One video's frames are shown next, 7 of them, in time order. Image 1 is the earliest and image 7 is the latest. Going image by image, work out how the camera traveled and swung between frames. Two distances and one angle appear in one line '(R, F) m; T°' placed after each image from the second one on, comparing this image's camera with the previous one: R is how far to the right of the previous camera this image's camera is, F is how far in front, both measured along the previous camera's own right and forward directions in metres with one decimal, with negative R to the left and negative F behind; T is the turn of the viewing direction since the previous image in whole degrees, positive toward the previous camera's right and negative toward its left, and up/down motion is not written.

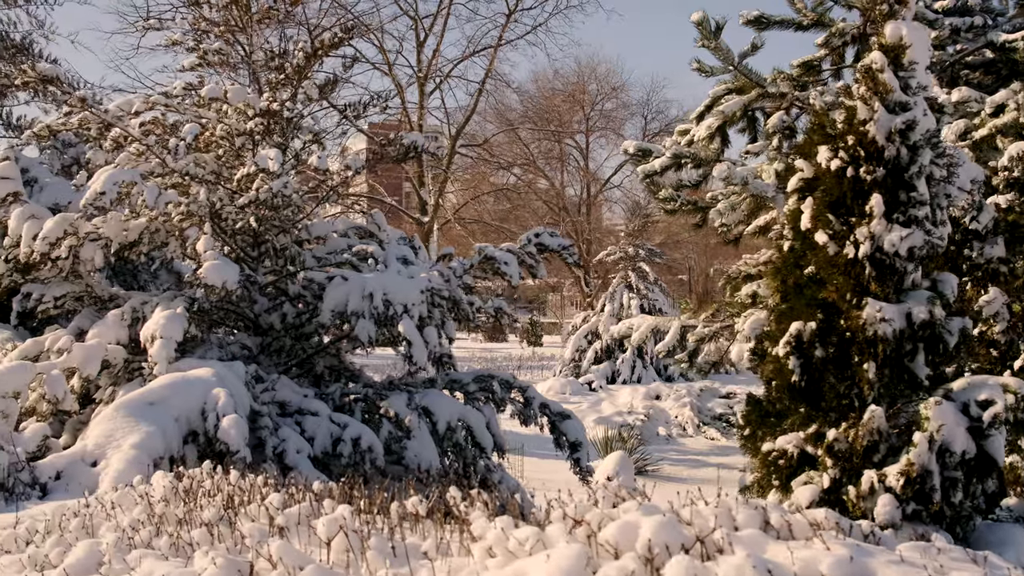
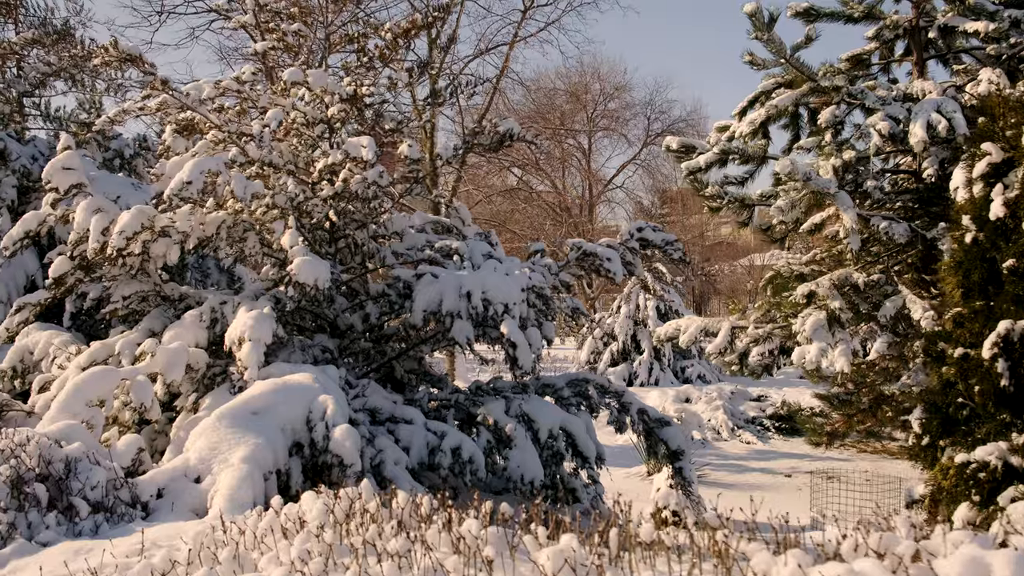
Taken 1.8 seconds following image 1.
(-0.7, +0.4) m; +1°
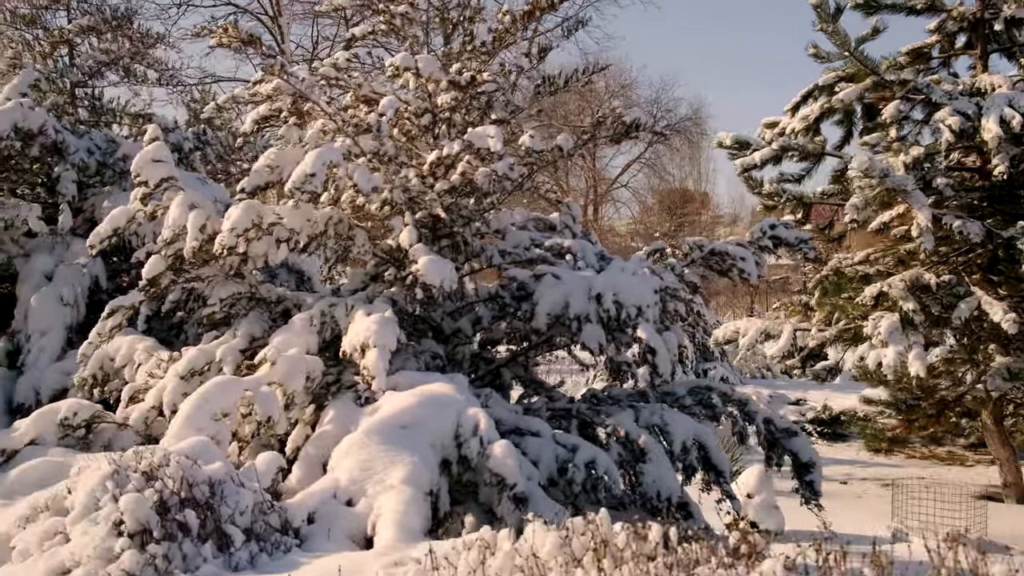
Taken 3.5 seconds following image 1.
(-0.8, +0.4) m; +1°
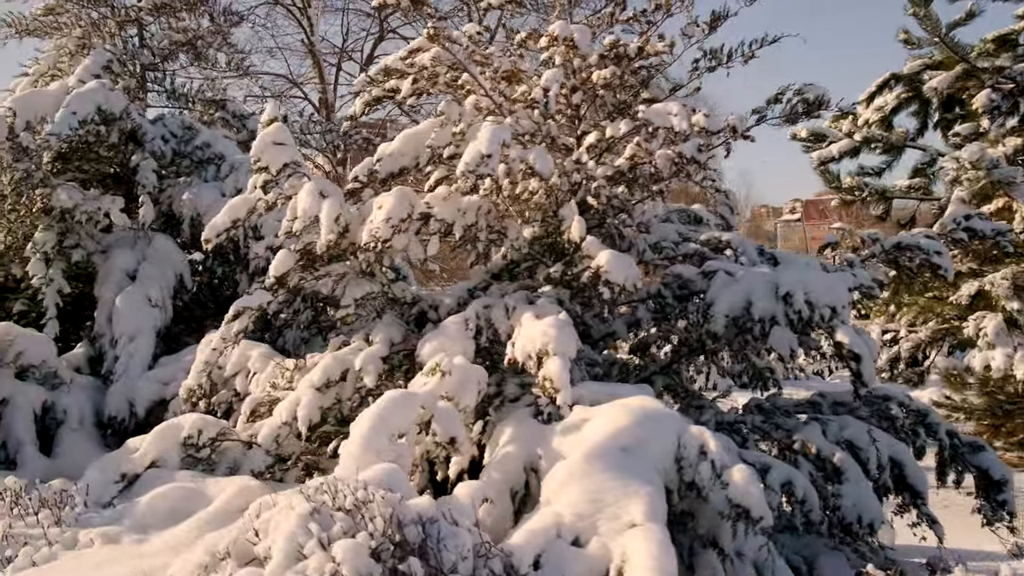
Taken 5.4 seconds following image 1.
(-0.9, +0.6) m; 0°
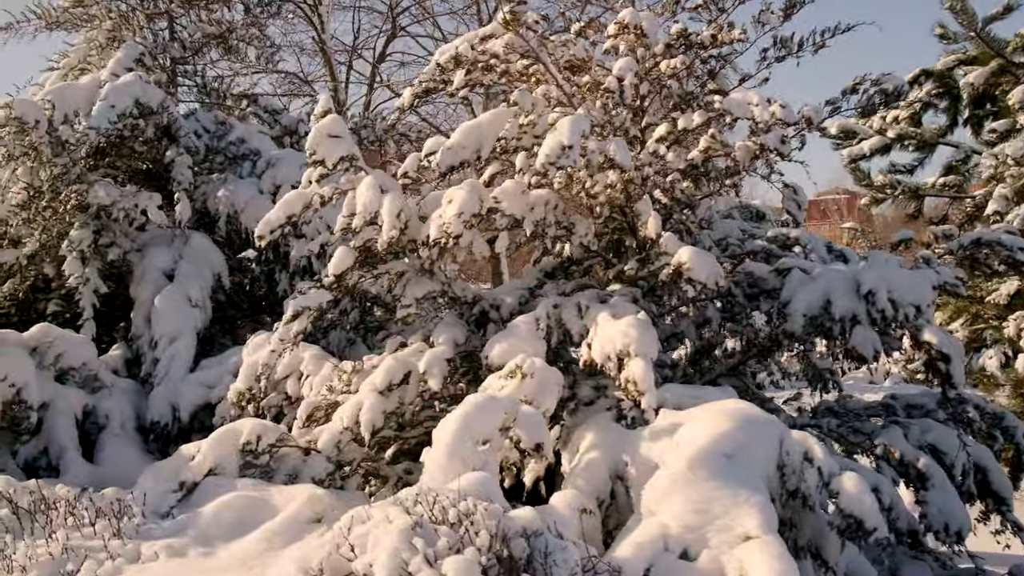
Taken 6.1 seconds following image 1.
(-0.3, +0.2) m; 0°
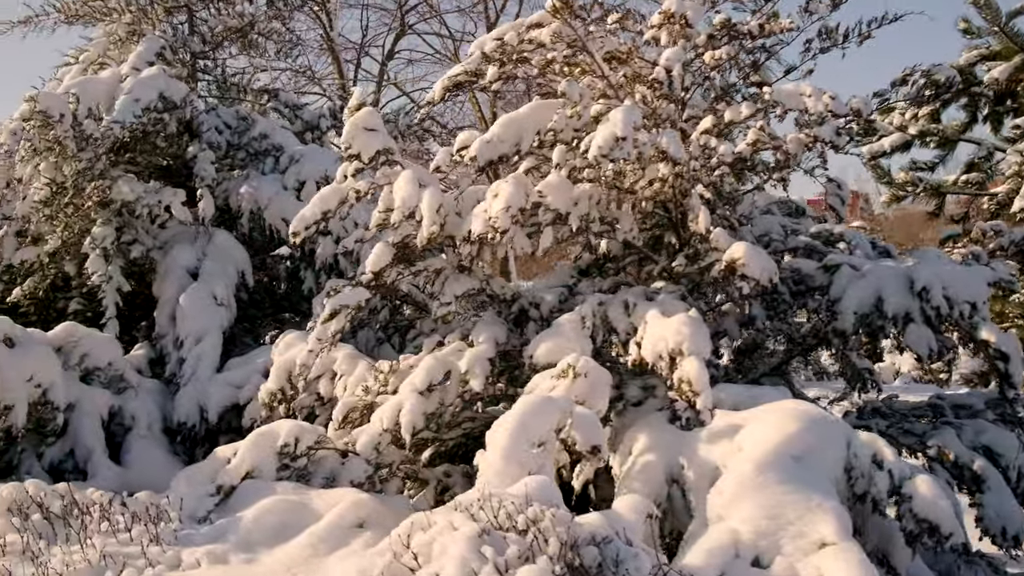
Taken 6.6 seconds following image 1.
(-0.2, +0.1) m; 0°
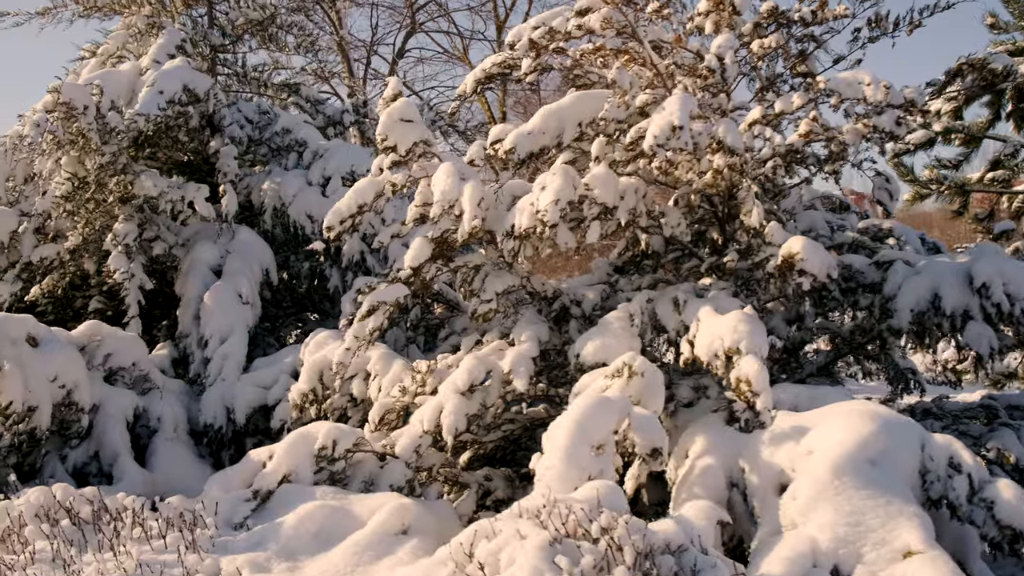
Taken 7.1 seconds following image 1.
(-0.2, +0.2) m; 0°
